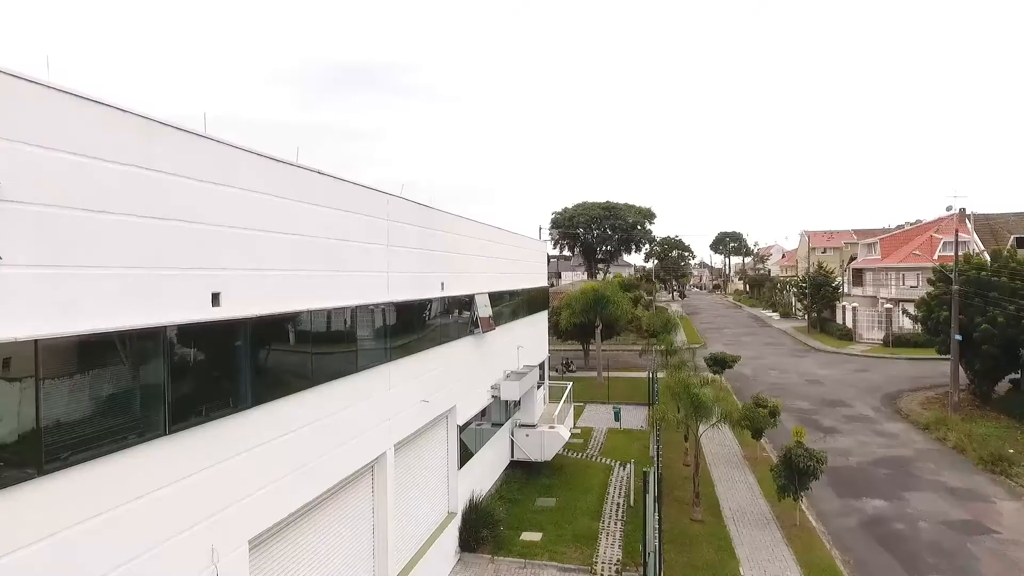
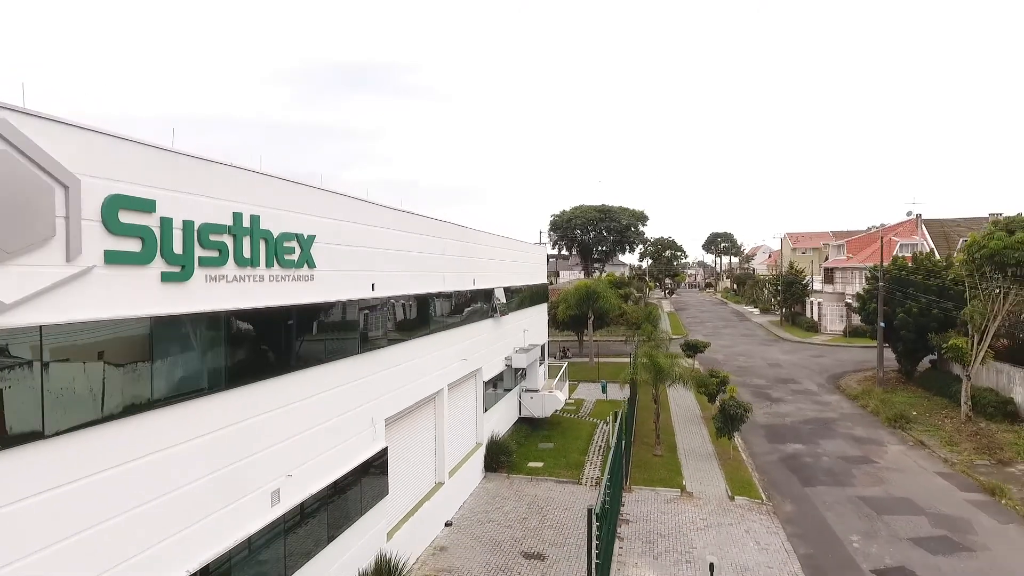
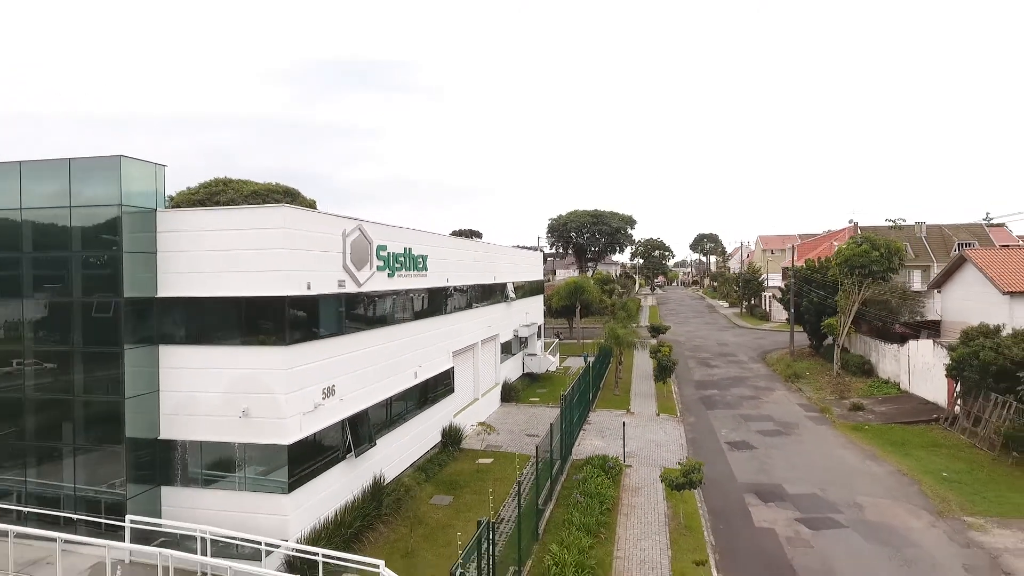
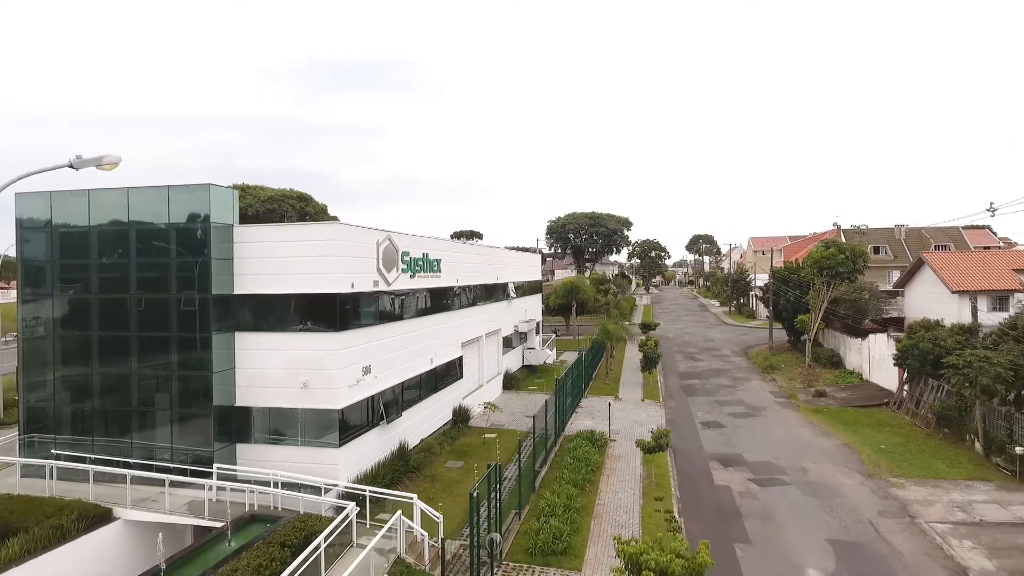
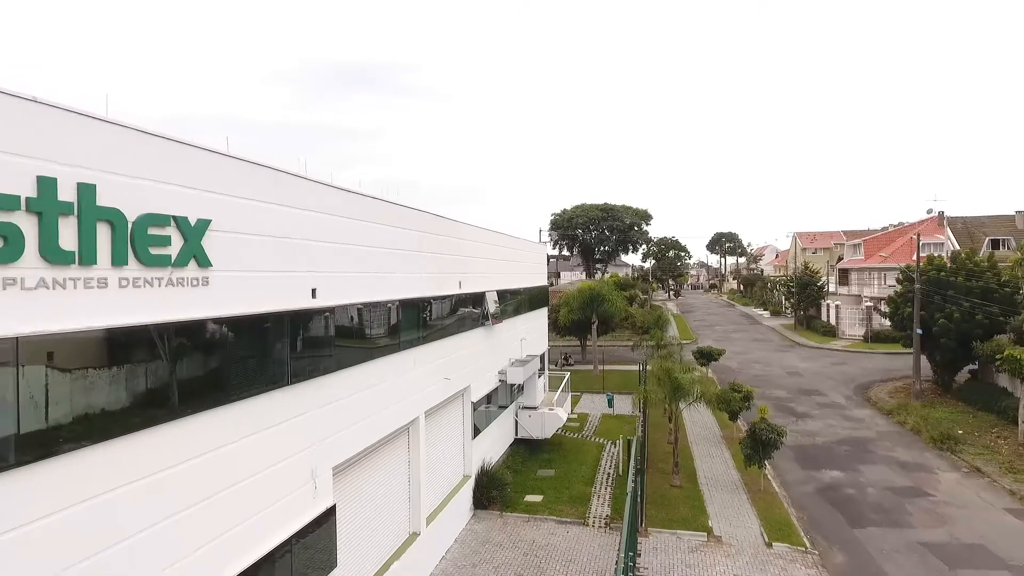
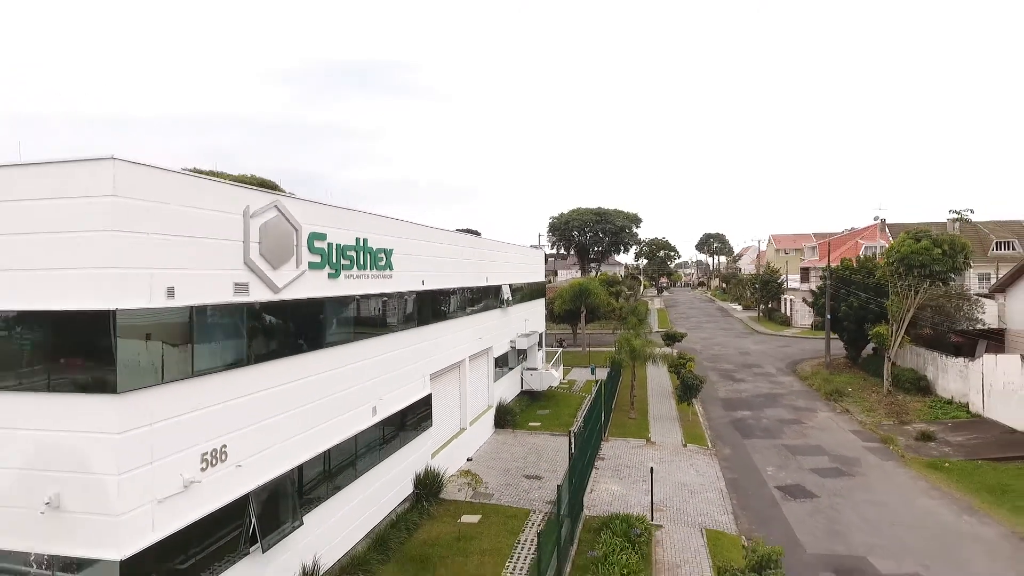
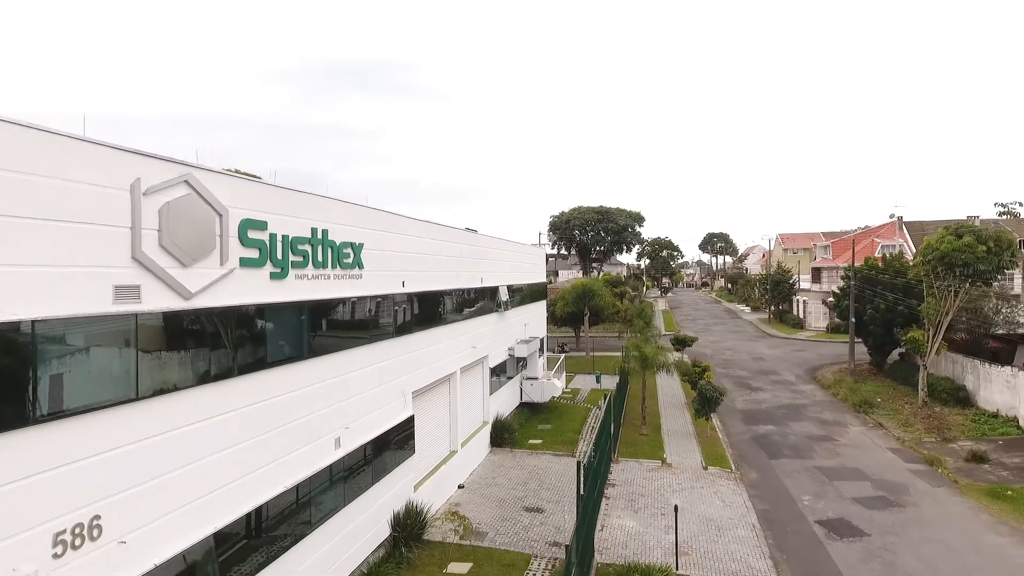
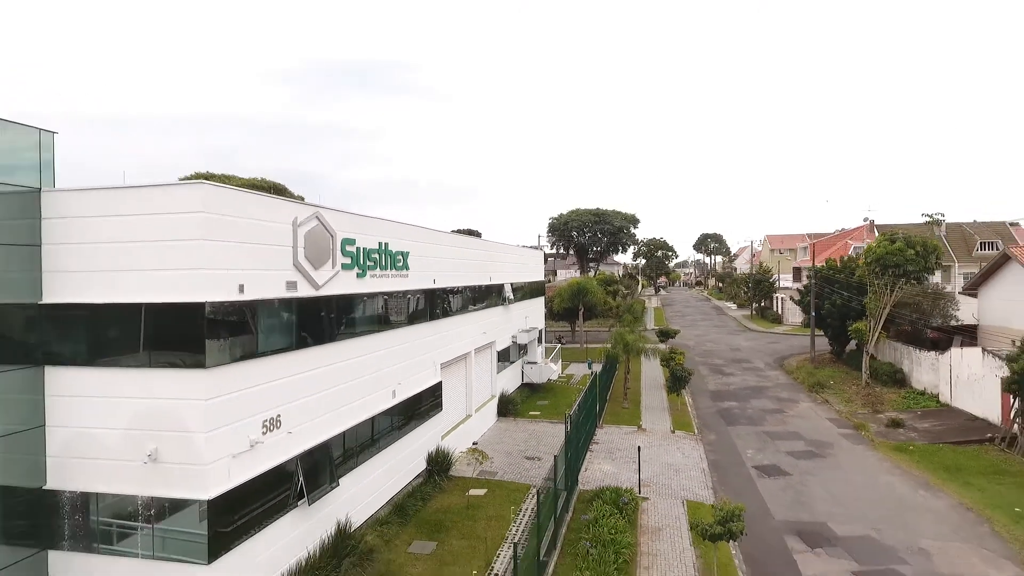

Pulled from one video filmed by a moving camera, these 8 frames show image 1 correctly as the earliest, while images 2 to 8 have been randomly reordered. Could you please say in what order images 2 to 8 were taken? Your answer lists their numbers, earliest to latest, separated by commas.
5, 2, 7, 6, 8, 3, 4
